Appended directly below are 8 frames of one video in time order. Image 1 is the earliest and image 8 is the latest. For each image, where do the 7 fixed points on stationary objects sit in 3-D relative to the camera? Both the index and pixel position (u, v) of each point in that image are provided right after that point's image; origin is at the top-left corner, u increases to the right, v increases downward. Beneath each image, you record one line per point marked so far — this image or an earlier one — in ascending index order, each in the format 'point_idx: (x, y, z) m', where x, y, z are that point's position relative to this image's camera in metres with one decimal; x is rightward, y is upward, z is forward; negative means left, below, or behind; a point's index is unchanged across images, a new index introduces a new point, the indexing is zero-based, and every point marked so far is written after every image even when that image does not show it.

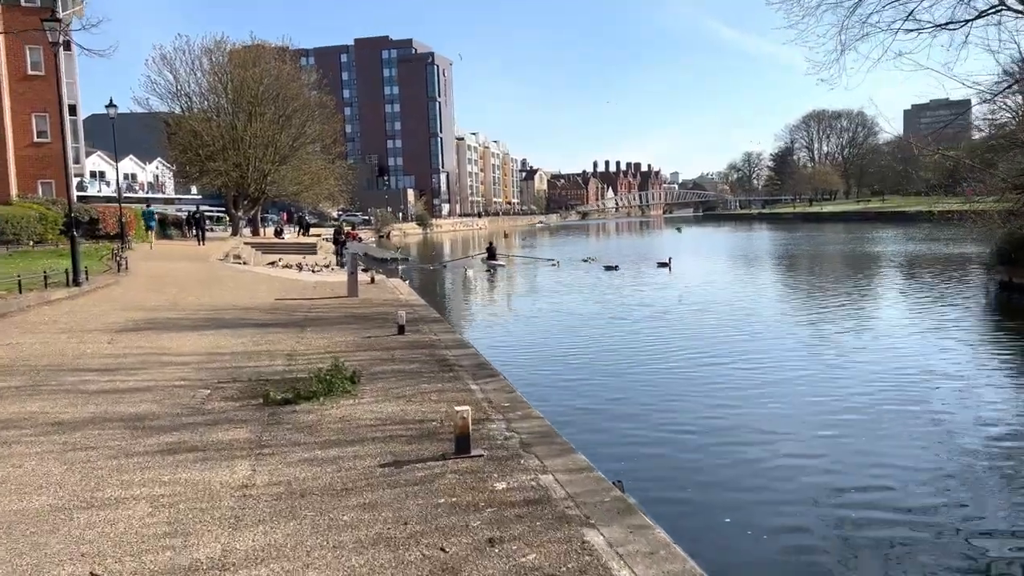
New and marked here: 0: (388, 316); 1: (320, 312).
0: (-2.5, -0.6, +16.0) m
1: (-4.1, -0.5, +17.0) m
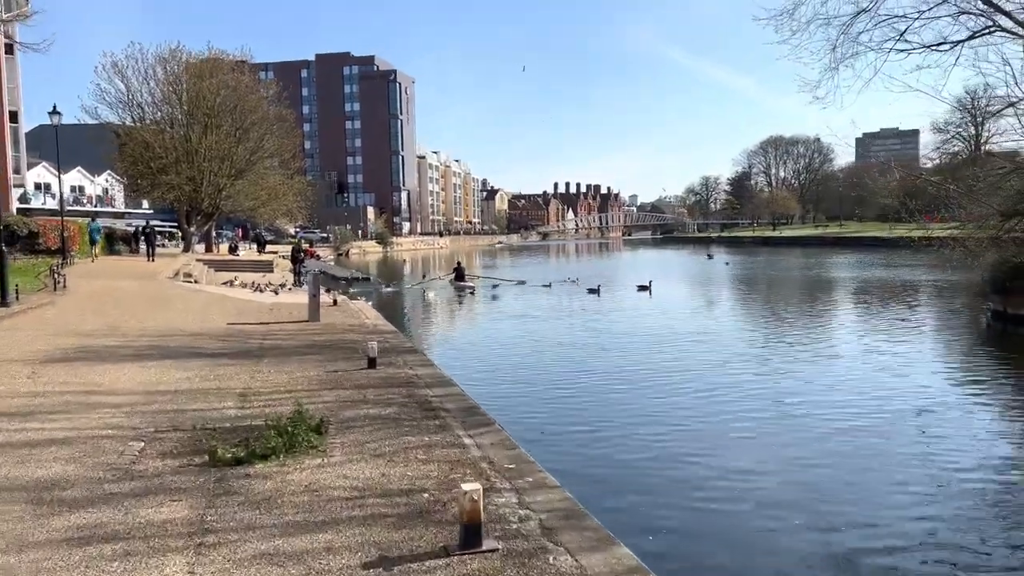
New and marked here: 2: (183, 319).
0: (-2.9, -1.1, +14.4) m
1: (-4.5, -1.0, +15.4) m
2: (-7.6, -0.7, +18.3) m
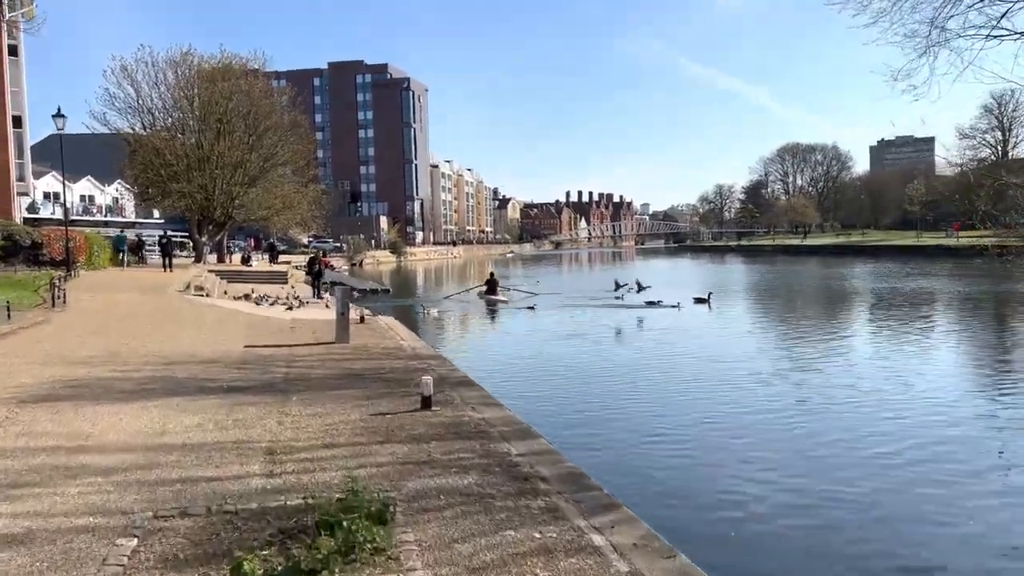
0: (-1.8, -1.4, +12.2) m
1: (-3.4, -1.3, +13.1) m
2: (-6.5, -1.1, +16.1) m
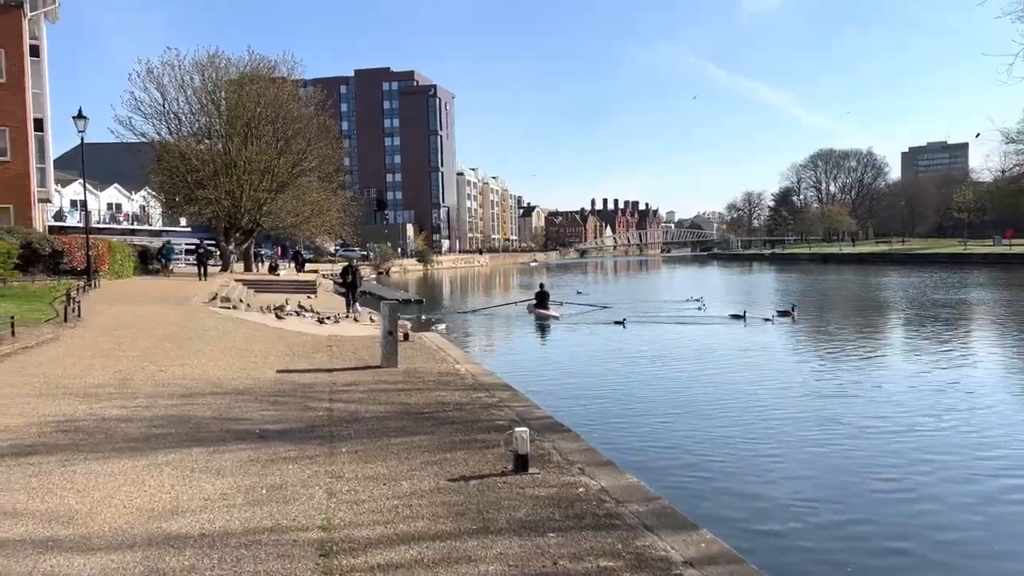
0: (-0.6, -1.6, +9.8) m
1: (-2.2, -1.6, +10.8) m
2: (-5.2, -1.4, +13.9) m
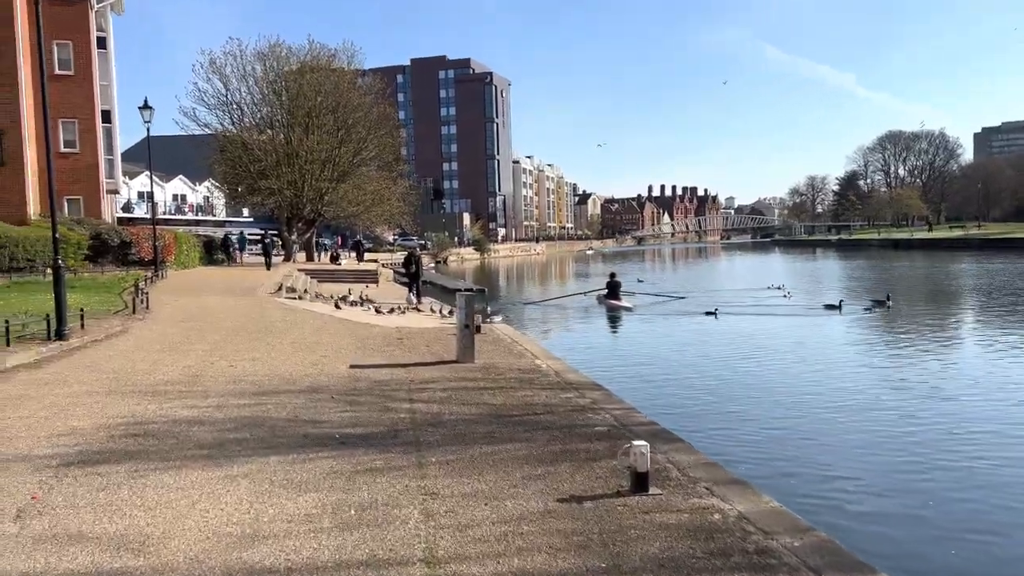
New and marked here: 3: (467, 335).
0: (+0.5, -1.5, +8.9) m
1: (-1.0, -1.5, +10.1) m
2: (-3.8, -1.2, +13.3) m
3: (-0.8, -0.8, +13.3) m
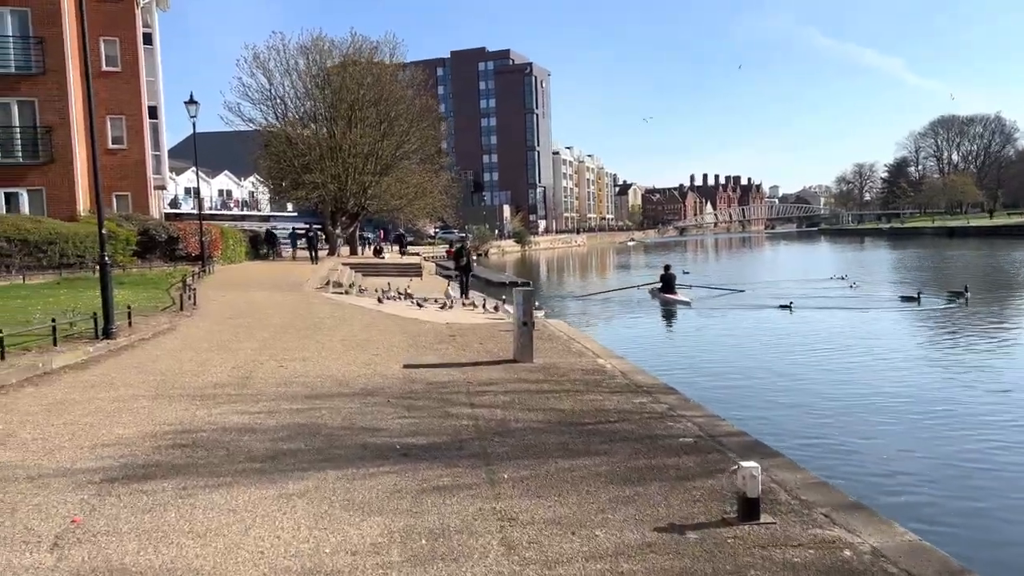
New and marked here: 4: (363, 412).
0: (+1.3, -1.5, +8.2) m
1: (-0.2, -1.4, +9.3) m
2: (-2.8, -1.2, +12.7) m
3: (+0.2, -0.7, +12.6) m
4: (-1.7, -1.4, +9.2) m
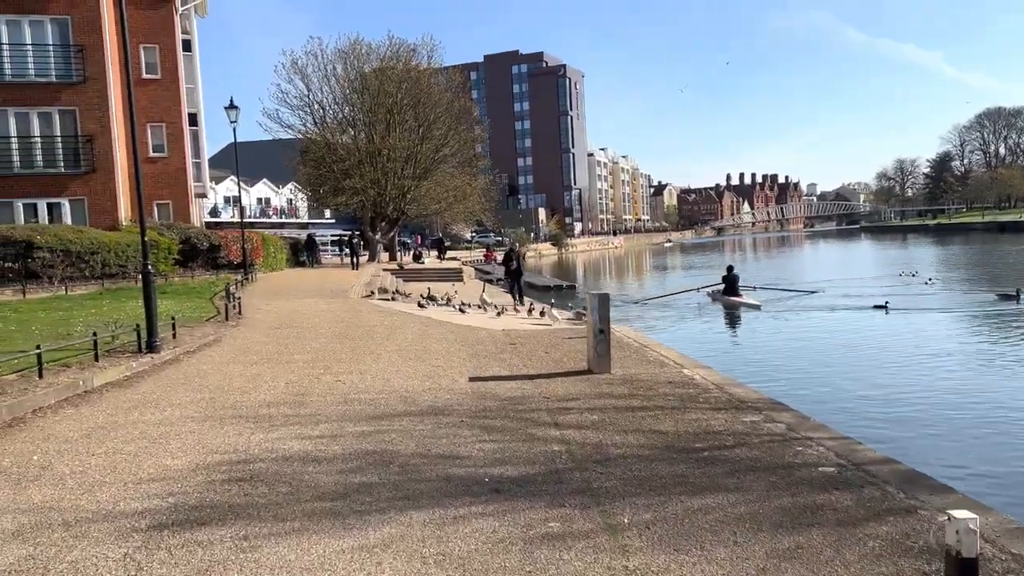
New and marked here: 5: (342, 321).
0: (+2.2, -1.5, +7.0) m
1: (+0.8, -1.5, +8.2) m
2: (-1.7, -1.3, +11.7) m
3: (+1.3, -0.8, +11.4) m
4: (-0.8, -1.5, +8.1) m
5: (-3.9, -0.7, +18.3) m
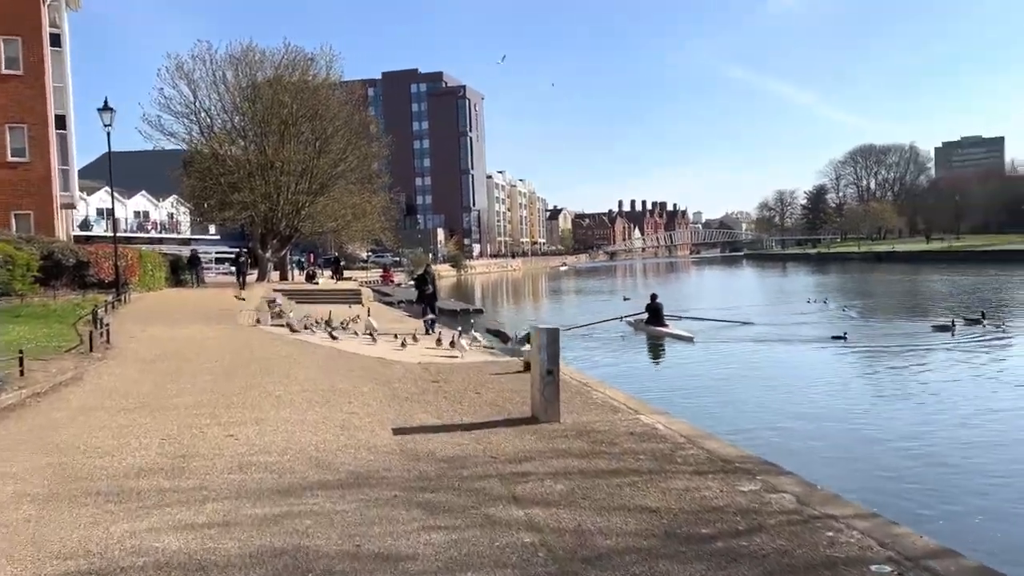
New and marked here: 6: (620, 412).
0: (+1.9, -1.8, +5.5) m
1: (+0.4, -1.8, +6.5) m
2: (-2.5, -1.7, +9.7) m
3: (+0.5, -1.2, +9.8) m
4: (-1.1, -1.8, +6.2) m
5: (-5.6, -1.3, +15.9) m
6: (+1.4, -1.6, +10.4) m
